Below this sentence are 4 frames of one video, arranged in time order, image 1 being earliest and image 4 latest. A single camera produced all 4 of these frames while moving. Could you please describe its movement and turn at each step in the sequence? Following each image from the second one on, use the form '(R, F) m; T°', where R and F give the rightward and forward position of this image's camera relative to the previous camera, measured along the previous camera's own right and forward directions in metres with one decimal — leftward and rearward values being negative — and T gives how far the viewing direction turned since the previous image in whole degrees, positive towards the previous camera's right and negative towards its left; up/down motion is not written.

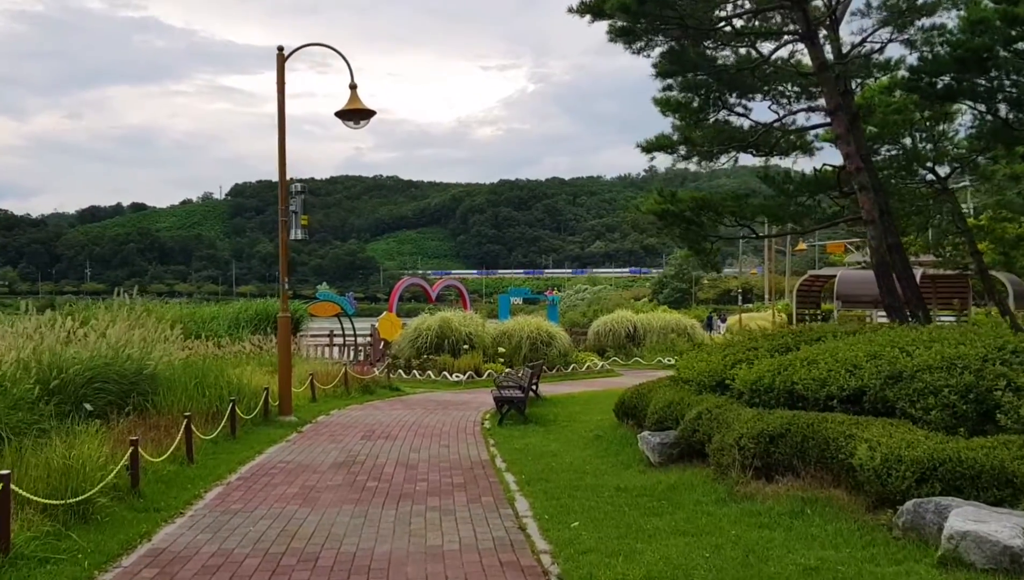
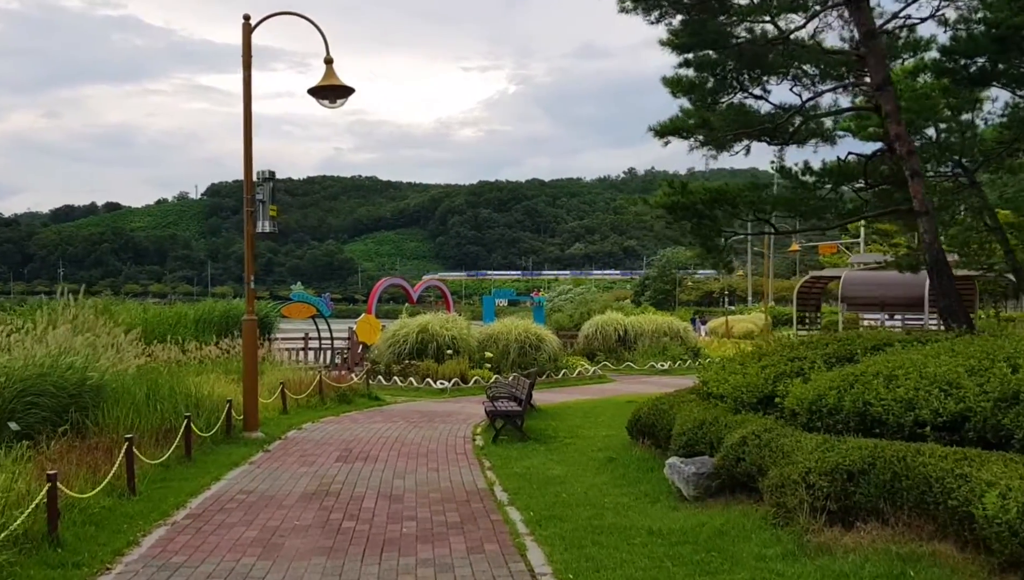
(-0.2, +1.2) m; +1°
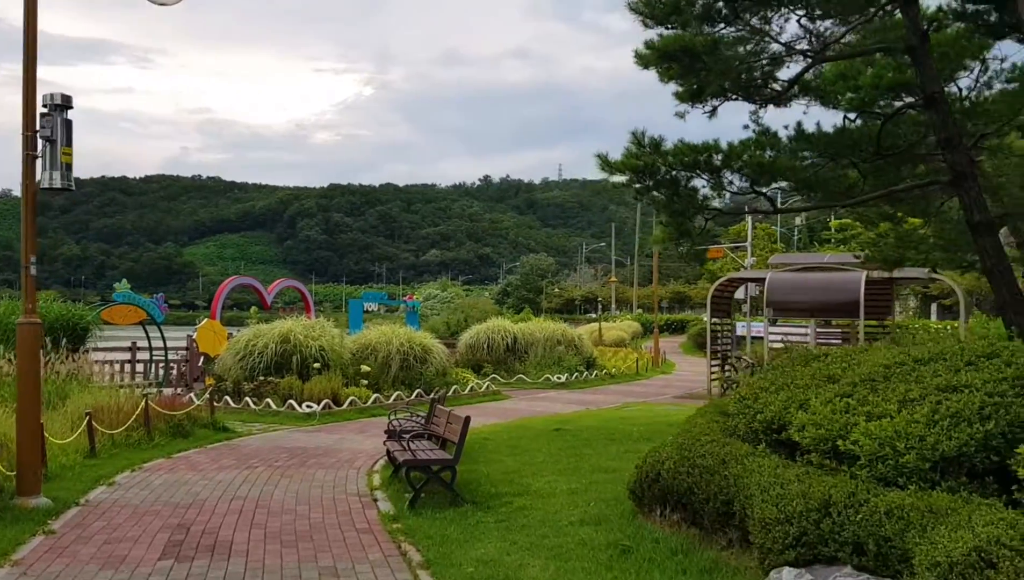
(-0.5, +3.1) m; +9°
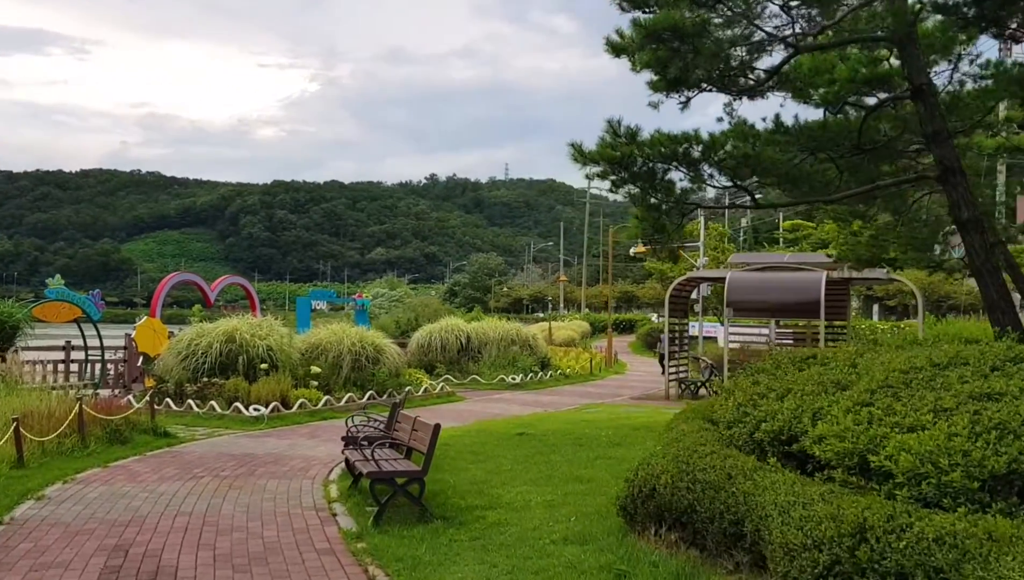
(-0.2, +0.5) m; +3°
